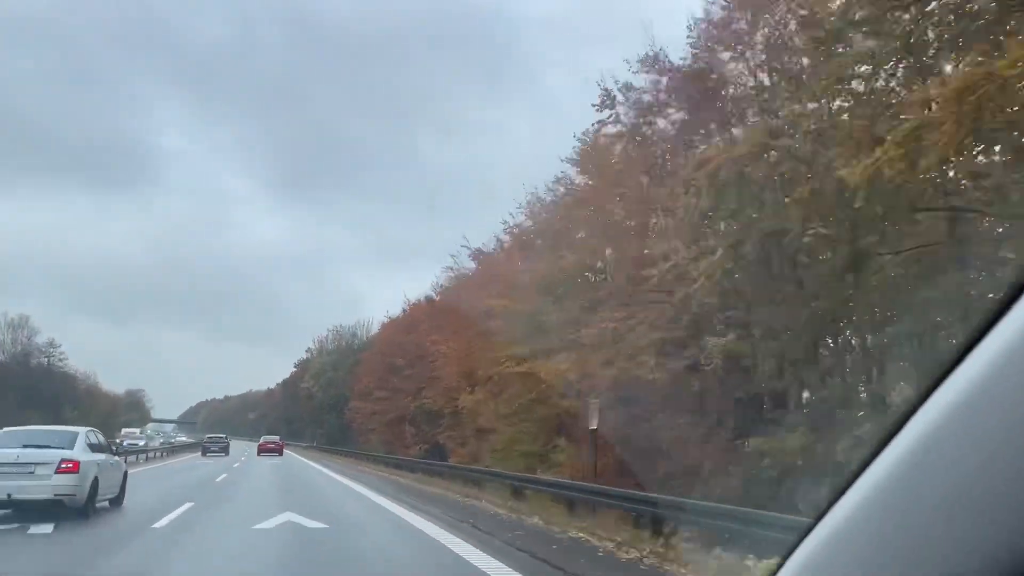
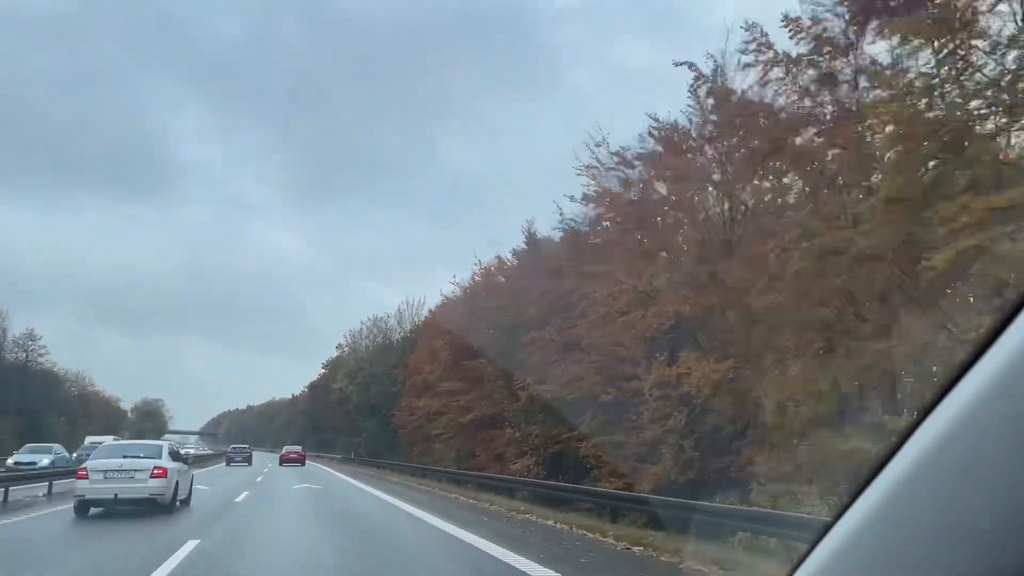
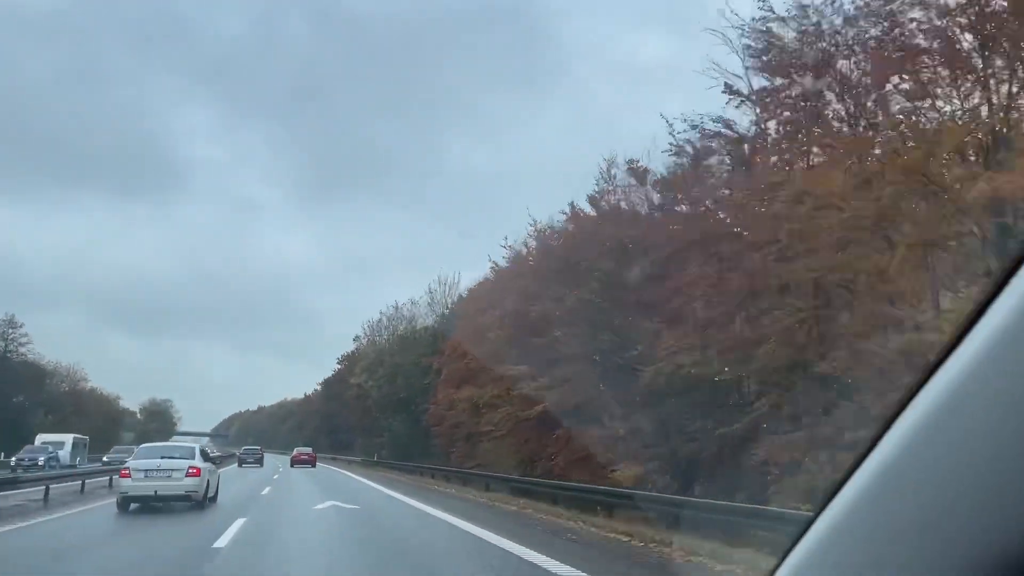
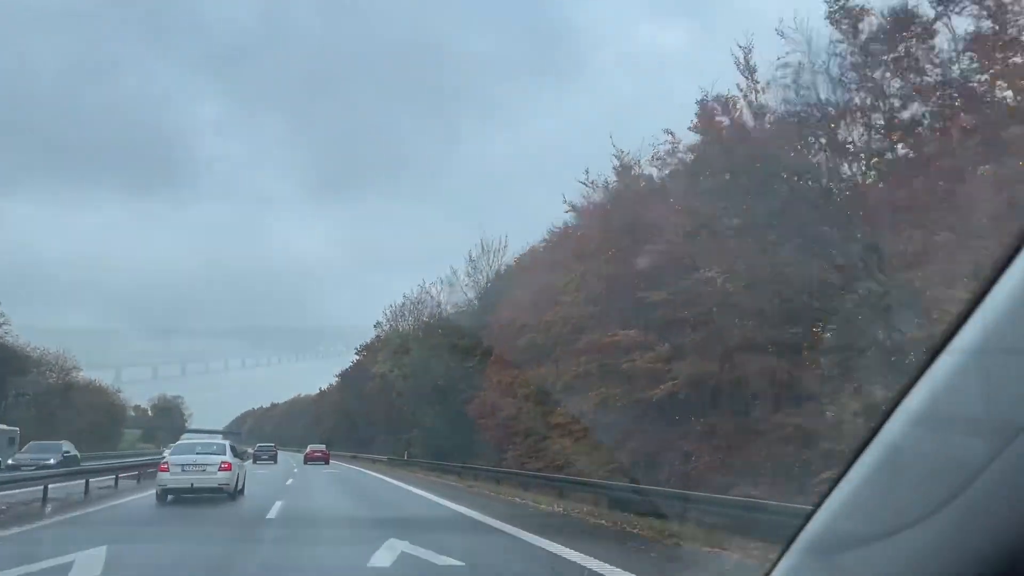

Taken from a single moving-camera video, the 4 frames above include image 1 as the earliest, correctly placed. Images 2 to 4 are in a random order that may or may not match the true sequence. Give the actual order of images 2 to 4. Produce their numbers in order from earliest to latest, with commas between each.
2, 3, 4
